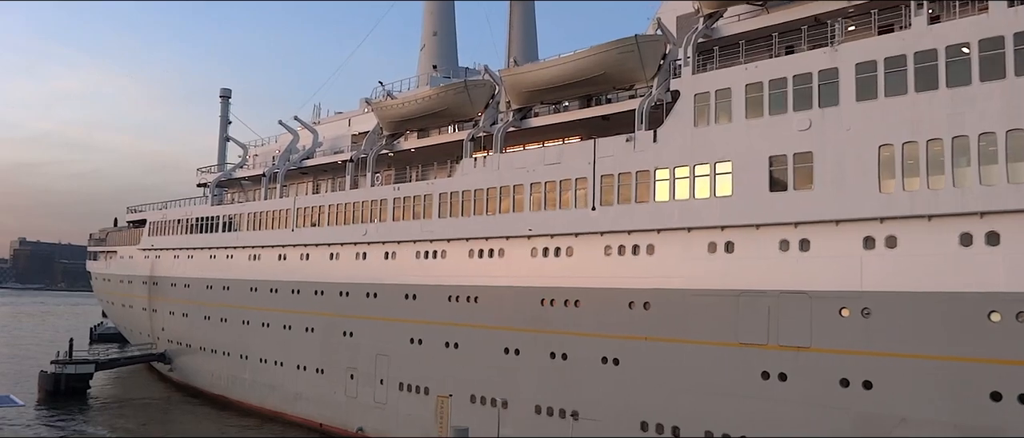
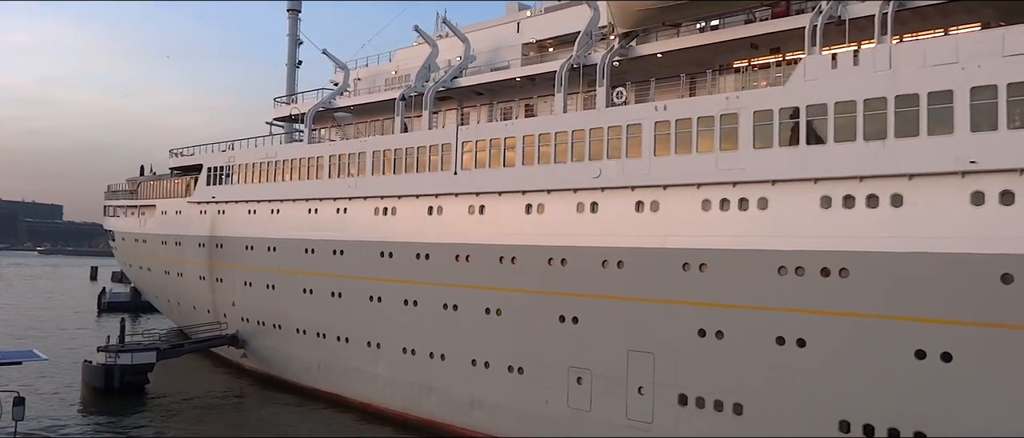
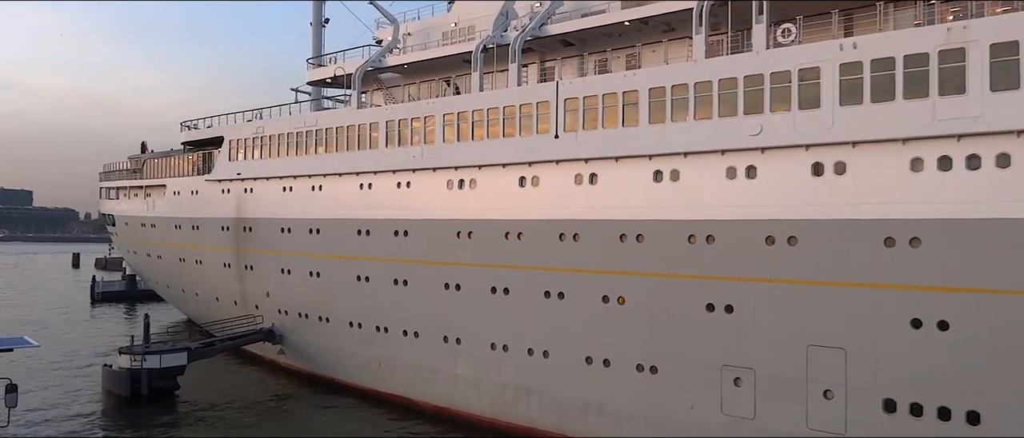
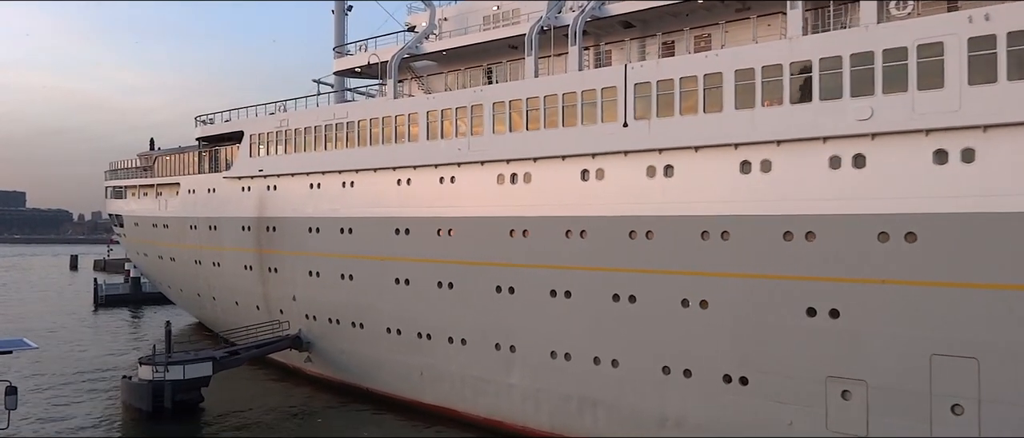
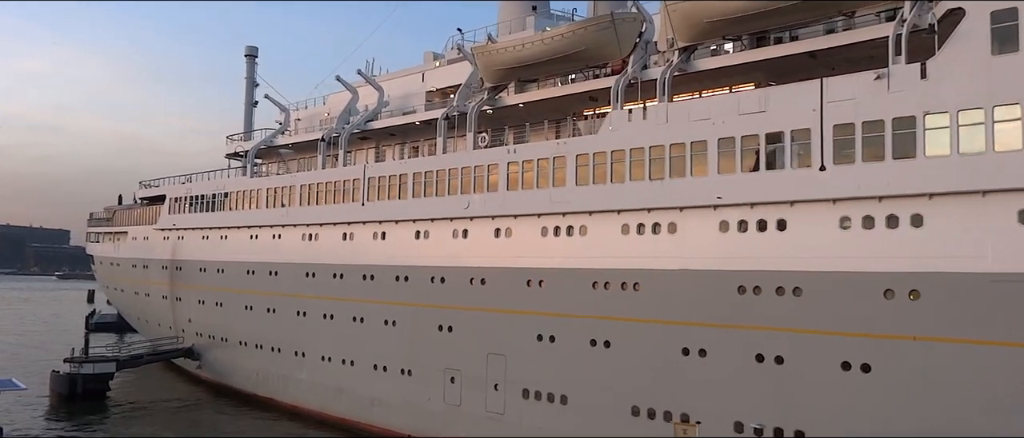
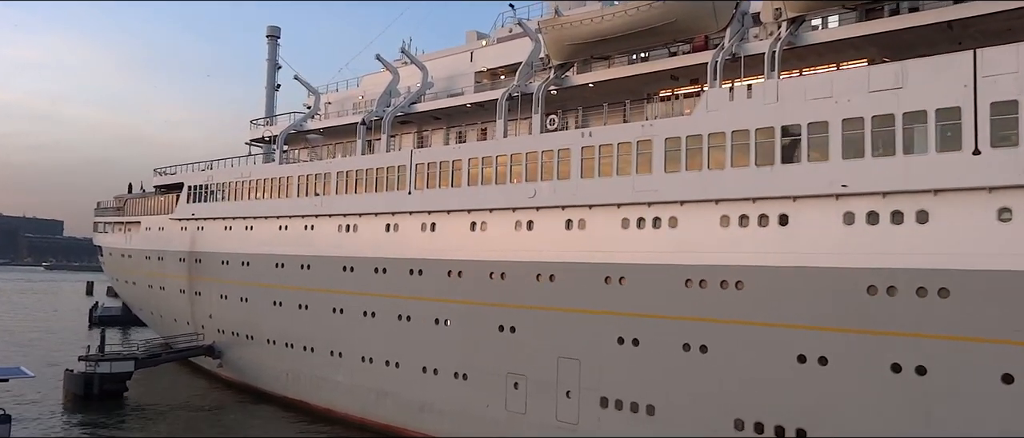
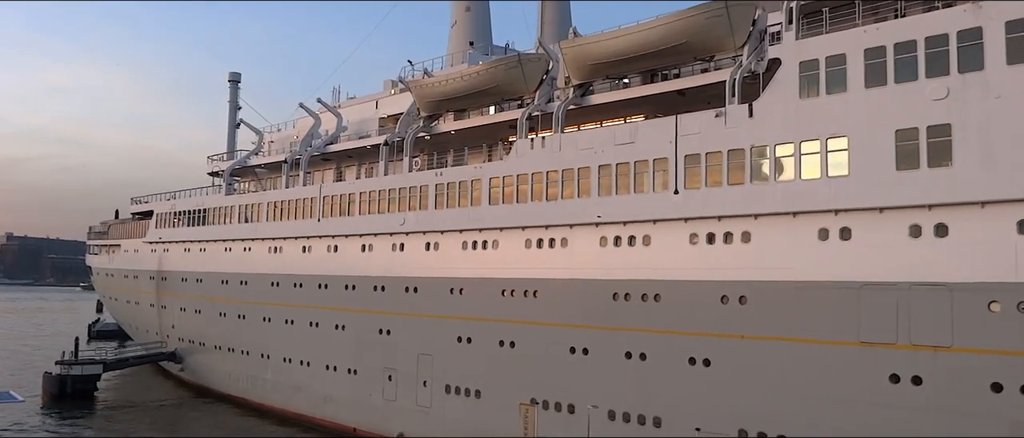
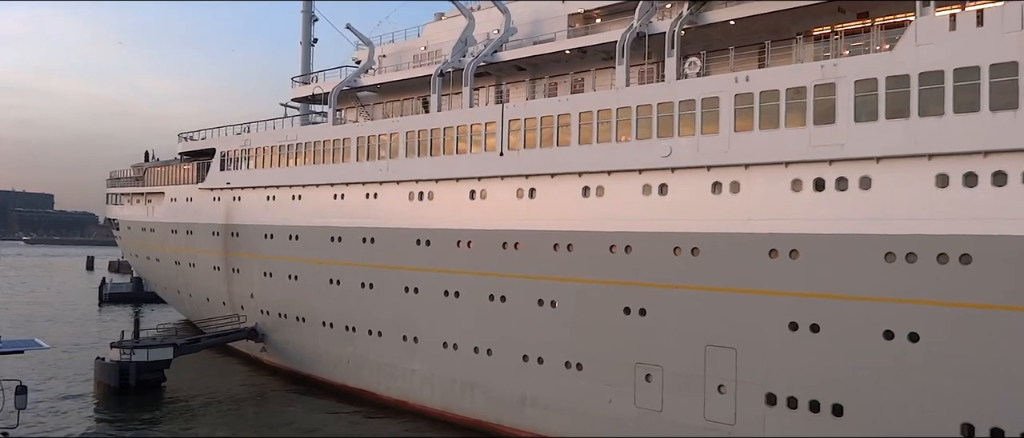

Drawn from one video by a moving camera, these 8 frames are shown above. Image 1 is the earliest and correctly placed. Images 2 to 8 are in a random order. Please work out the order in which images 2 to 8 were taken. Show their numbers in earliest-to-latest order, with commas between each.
7, 5, 6, 2, 8, 3, 4
